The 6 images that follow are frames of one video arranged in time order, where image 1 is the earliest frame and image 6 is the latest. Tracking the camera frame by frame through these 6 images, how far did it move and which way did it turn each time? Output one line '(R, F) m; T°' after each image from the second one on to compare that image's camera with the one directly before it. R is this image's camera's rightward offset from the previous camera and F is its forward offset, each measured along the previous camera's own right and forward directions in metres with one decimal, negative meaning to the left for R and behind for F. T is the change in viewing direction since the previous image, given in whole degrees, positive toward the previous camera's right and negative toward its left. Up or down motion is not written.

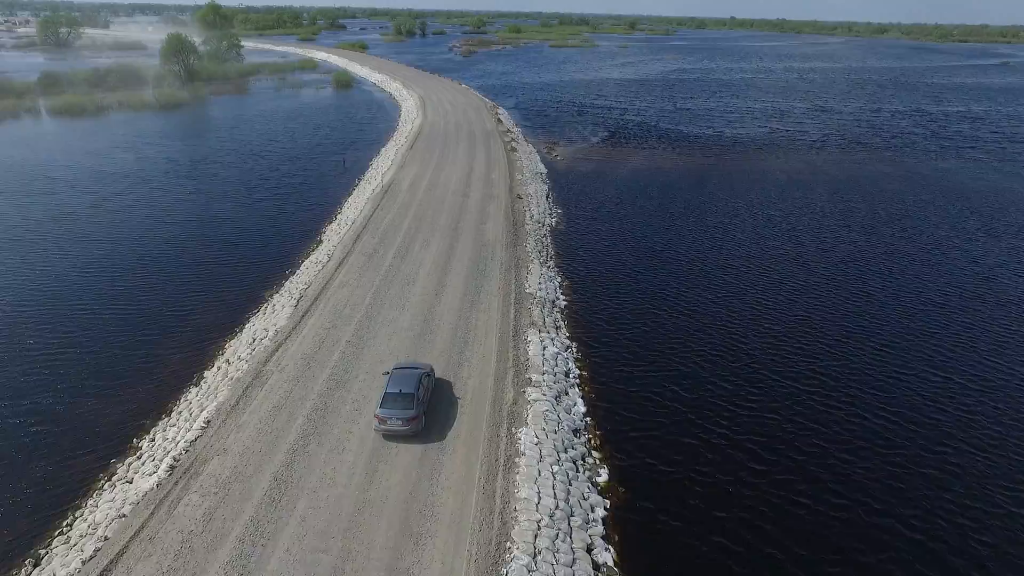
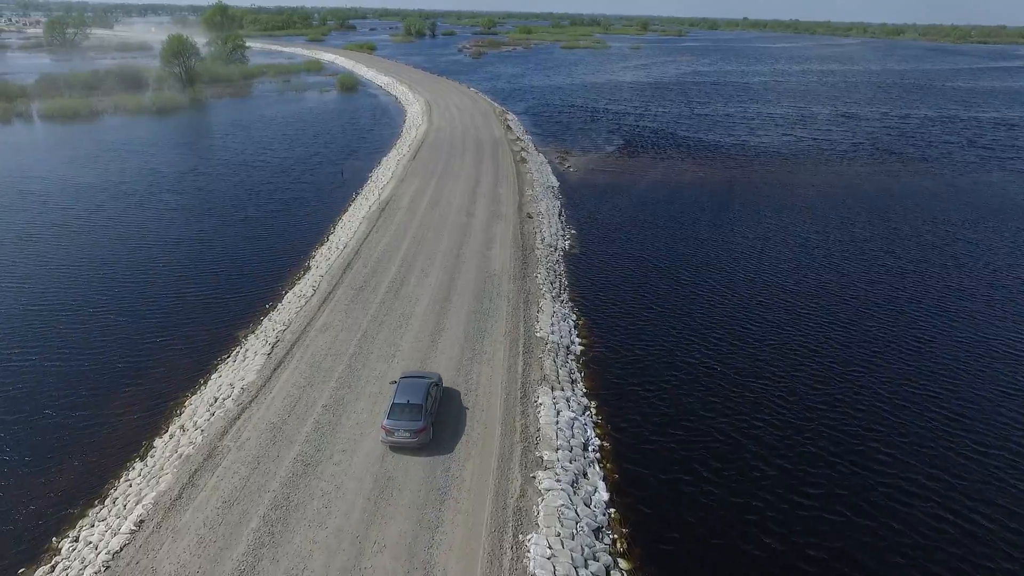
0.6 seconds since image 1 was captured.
(0.0, +3.7) m; -1°
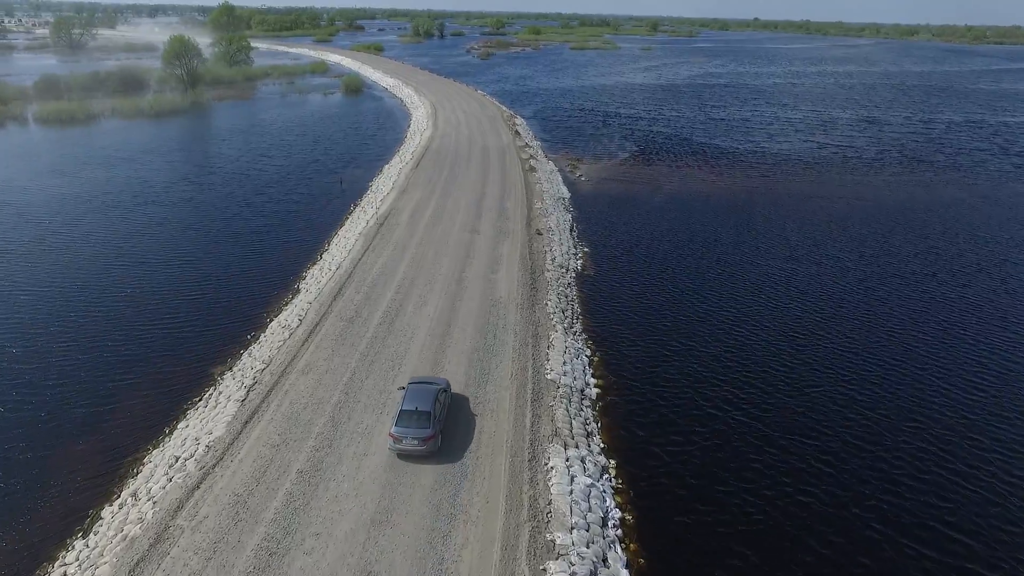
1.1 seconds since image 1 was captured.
(0.0, +2.8) m; -1°
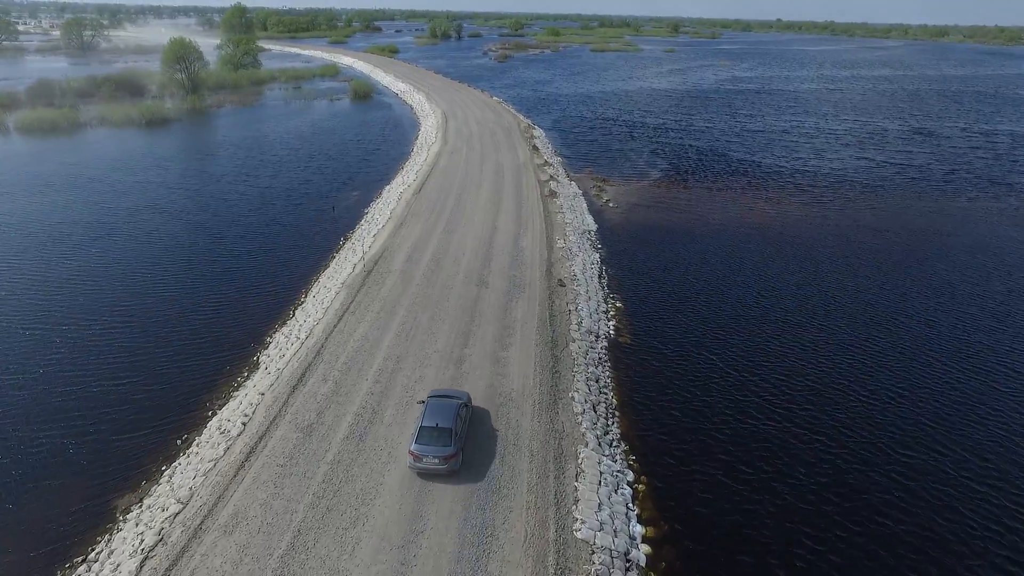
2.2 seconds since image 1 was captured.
(0.0, +6.6) m; -1°
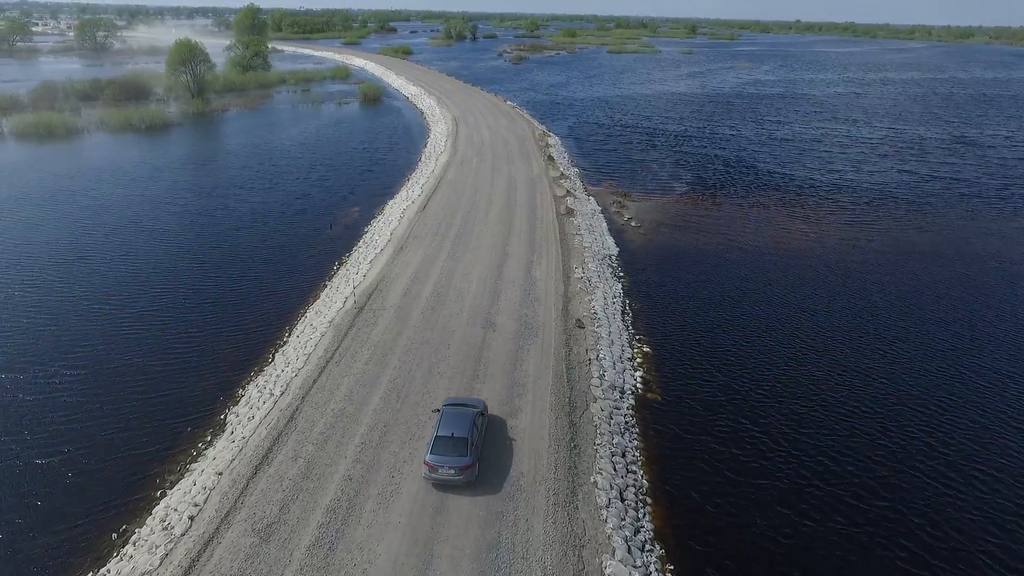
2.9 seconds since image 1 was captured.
(+0.1, +3.7) m; -1°
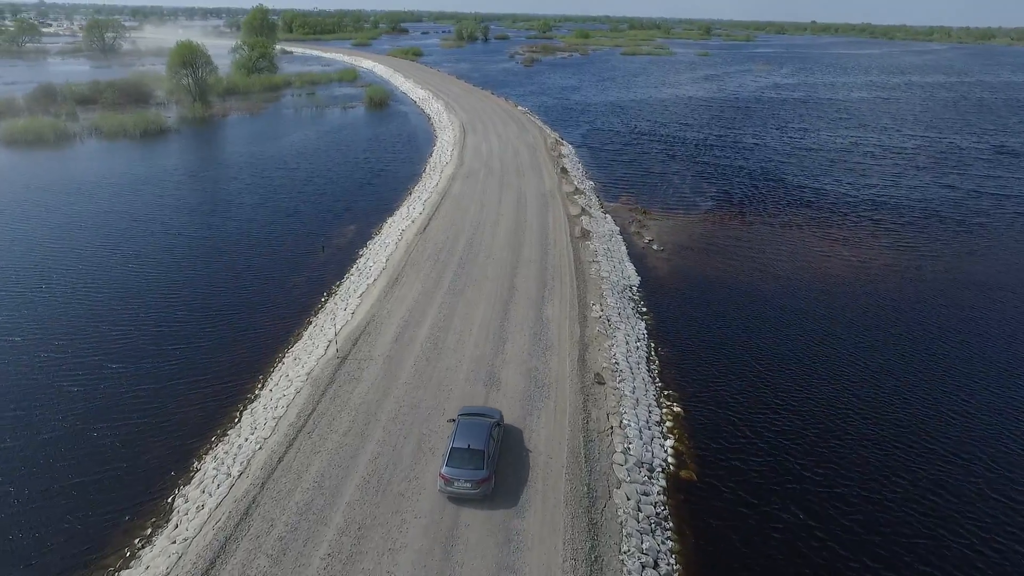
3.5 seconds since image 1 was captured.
(+0.1, +3.7) m; -1°
